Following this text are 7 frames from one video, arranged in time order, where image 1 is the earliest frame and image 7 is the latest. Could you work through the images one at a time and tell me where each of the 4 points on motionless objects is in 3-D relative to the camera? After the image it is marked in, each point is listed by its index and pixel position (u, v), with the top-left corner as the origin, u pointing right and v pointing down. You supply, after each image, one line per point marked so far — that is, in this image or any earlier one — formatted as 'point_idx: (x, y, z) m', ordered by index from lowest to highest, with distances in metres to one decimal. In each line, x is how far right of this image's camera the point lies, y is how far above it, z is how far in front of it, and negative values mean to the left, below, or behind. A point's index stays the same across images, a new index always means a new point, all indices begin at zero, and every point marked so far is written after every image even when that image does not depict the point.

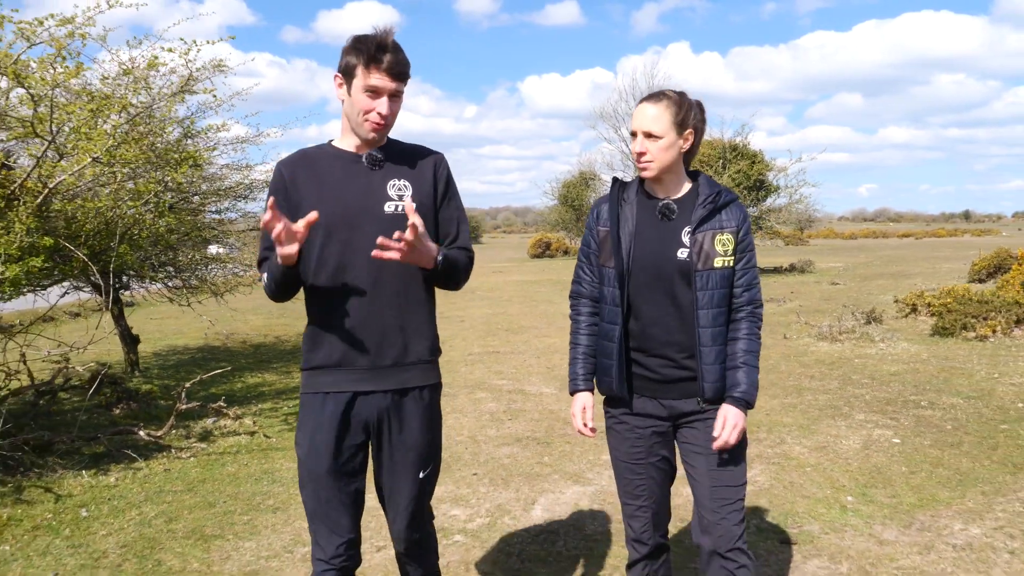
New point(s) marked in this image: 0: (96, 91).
0: (-3.5, +1.7, +6.4) m
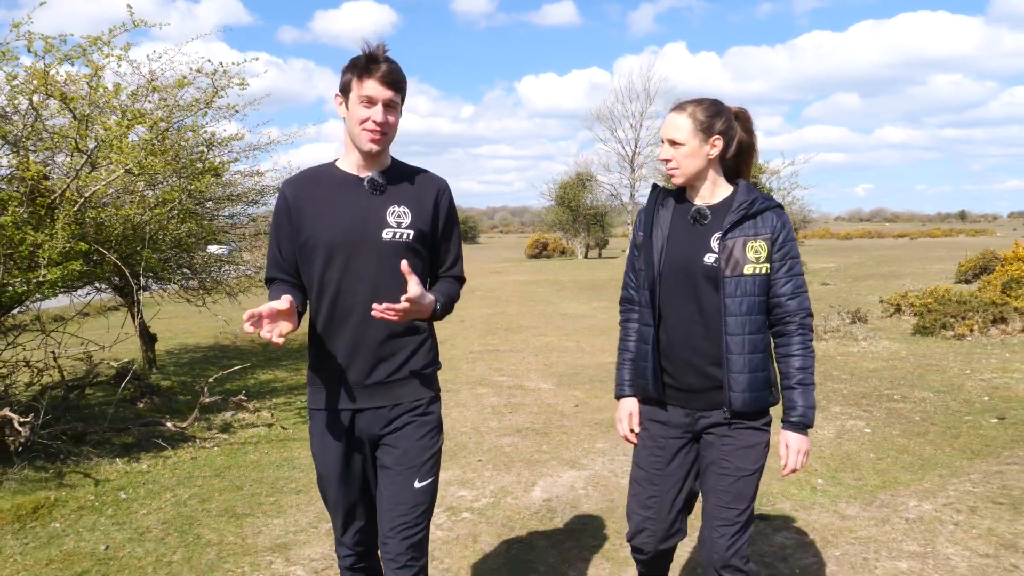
0: (-3.5, +1.7, +6.8) m
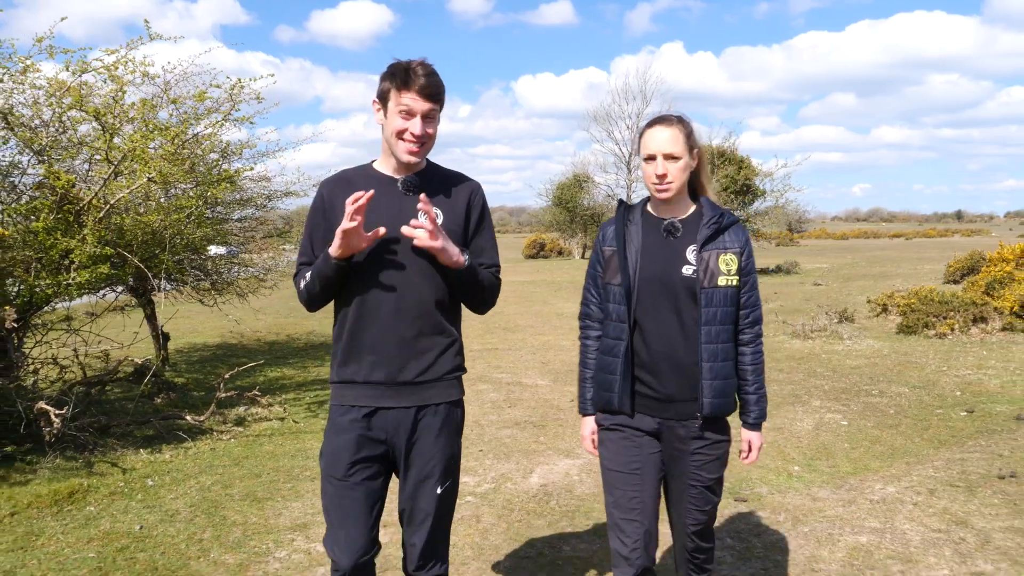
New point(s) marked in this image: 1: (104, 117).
0: (-3.5, +1.7, +7.2) m
1: (-3.8, +1.6, +6.9) m
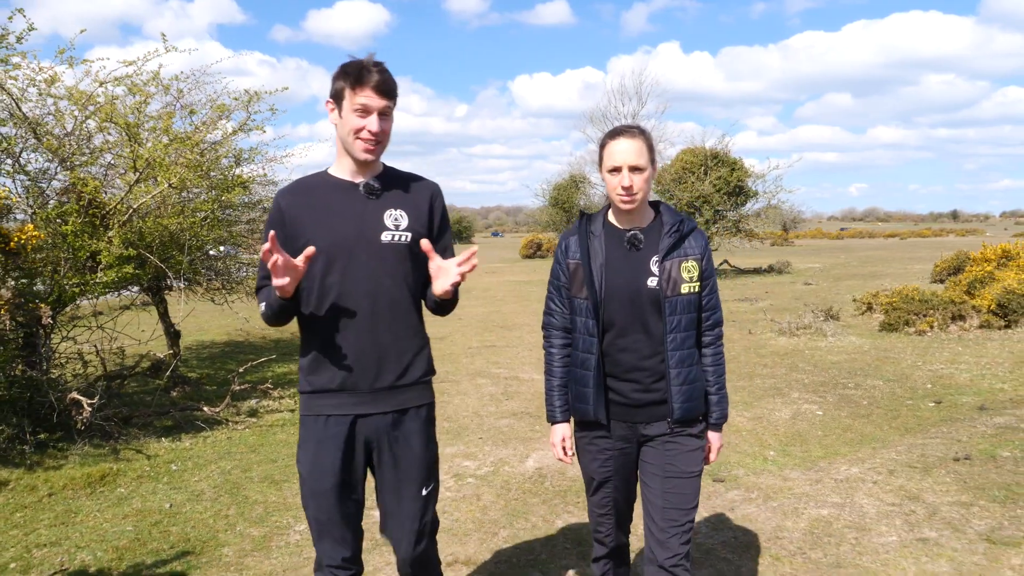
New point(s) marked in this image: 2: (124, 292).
0: (-3.5, +1.7, +7.6) m
1: (-3.9, +1.6, +7.3) m
2: (-4.1, 0.0, +7.5) m
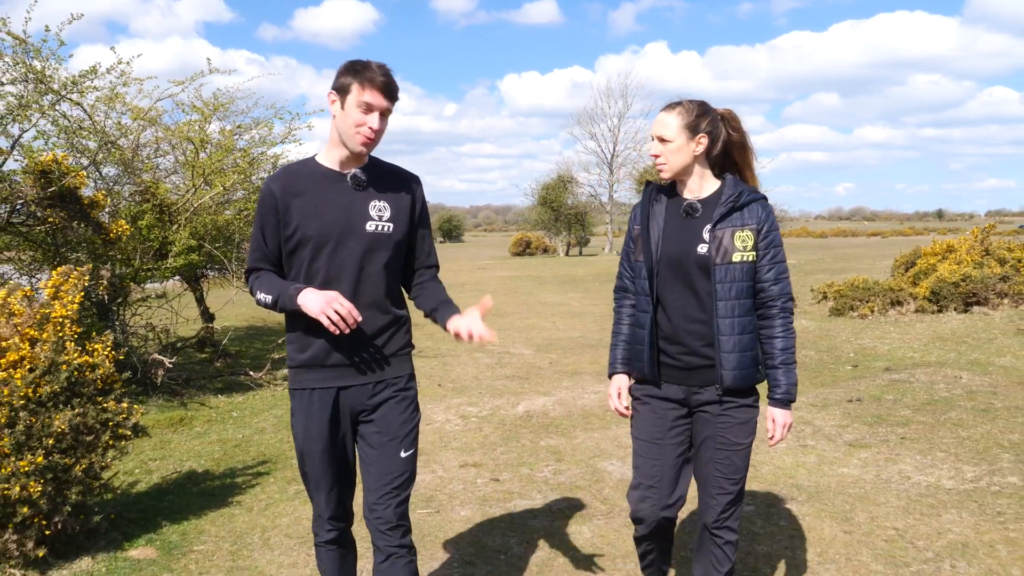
0: (-3.6, +1.9, +9.1) m
1: (-4.0, +1.8, +8.7) m
2: (-4.2, +0.2, +9.0) m
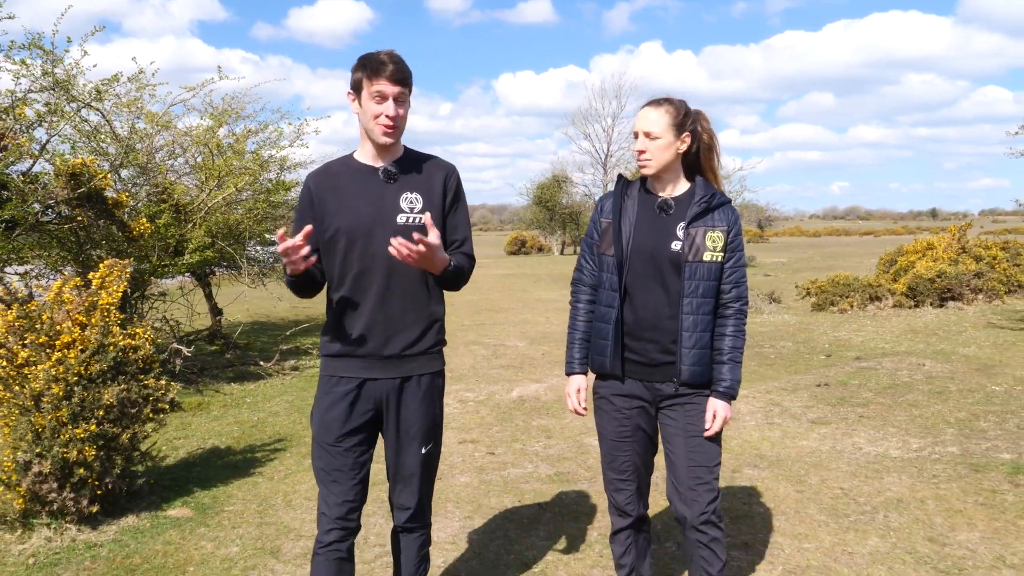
0: (-3.7, +1.9, +9.6) m
1: (-4.0, +1.9, +9.3) m
2: (-4.3, +0.2, +9.5) m
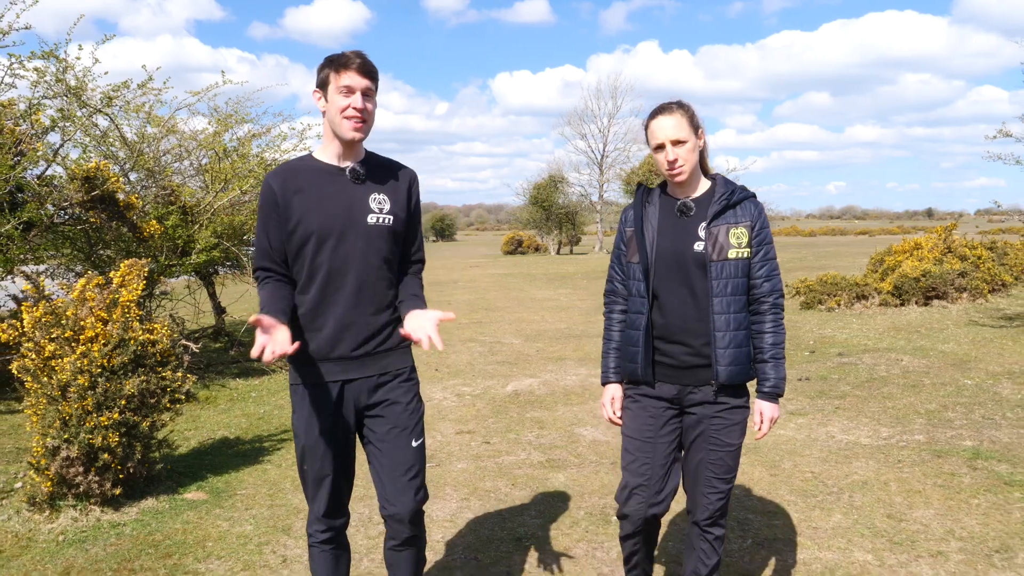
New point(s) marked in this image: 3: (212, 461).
0: (-3.8, +1.9, +9.9) m
1: (-4.1, +1.9, +9.6) m
2: (-4.4, +0.2, +9.8) m
3: (-2.4, -1.4, +5.6) m
